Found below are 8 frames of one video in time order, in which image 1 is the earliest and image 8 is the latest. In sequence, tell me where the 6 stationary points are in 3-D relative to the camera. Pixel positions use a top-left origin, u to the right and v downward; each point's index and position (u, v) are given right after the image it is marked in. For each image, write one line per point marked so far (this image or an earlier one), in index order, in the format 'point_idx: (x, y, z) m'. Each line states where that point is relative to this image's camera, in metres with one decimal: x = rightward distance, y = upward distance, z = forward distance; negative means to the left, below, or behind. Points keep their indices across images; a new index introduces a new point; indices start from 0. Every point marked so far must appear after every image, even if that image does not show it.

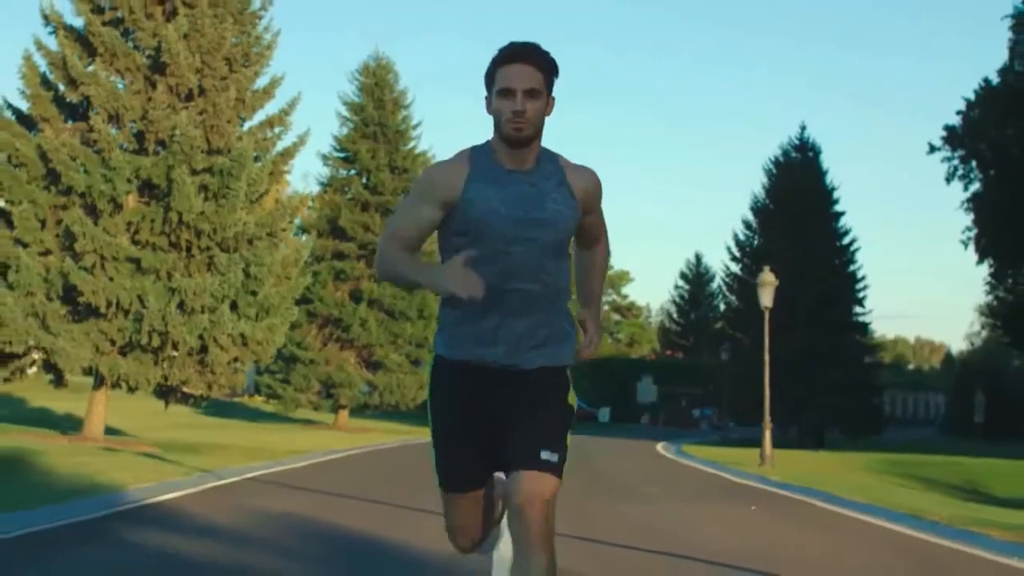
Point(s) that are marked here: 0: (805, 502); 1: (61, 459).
0: (+3.7, -2.6, +17.4) m
1: (-6.3, -2.4, +19.8) m
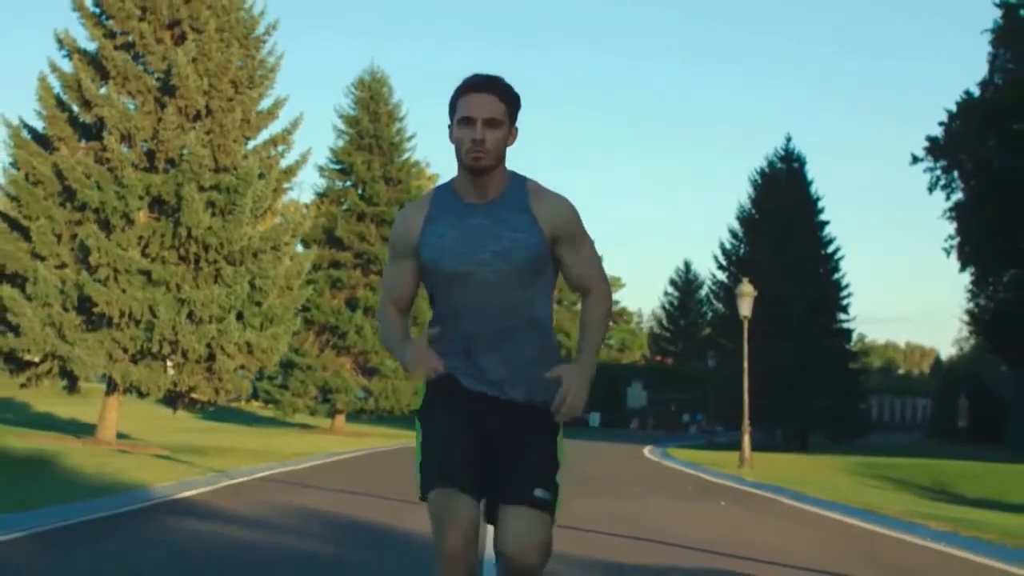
0: (+3.6, -2.8, +18.7) m
1: (-6.4, -2.6, +21.1) m
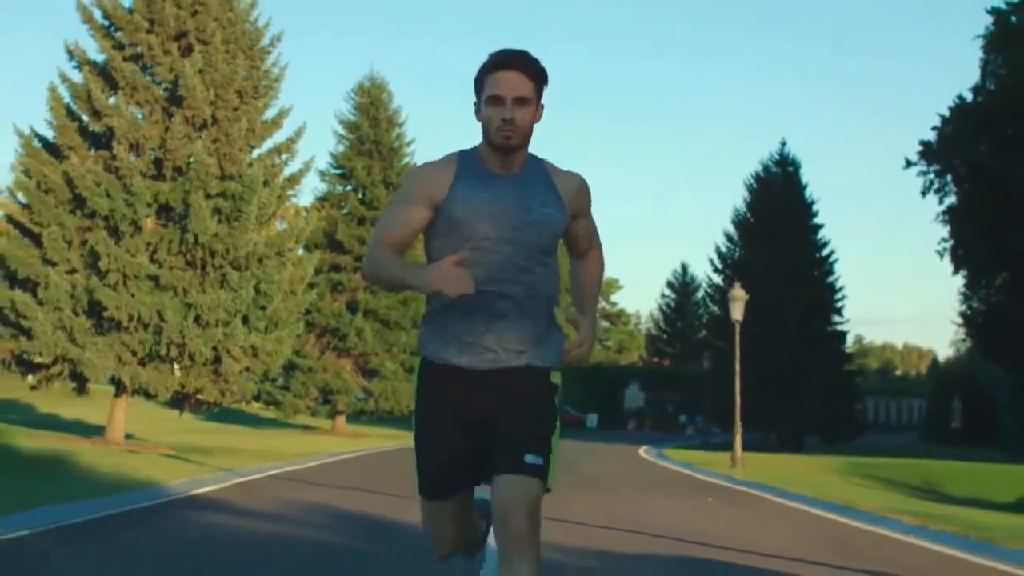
0: (+3.5, -2.9, +19.5) m
1: (-6.4, -2.7, +21.9) m
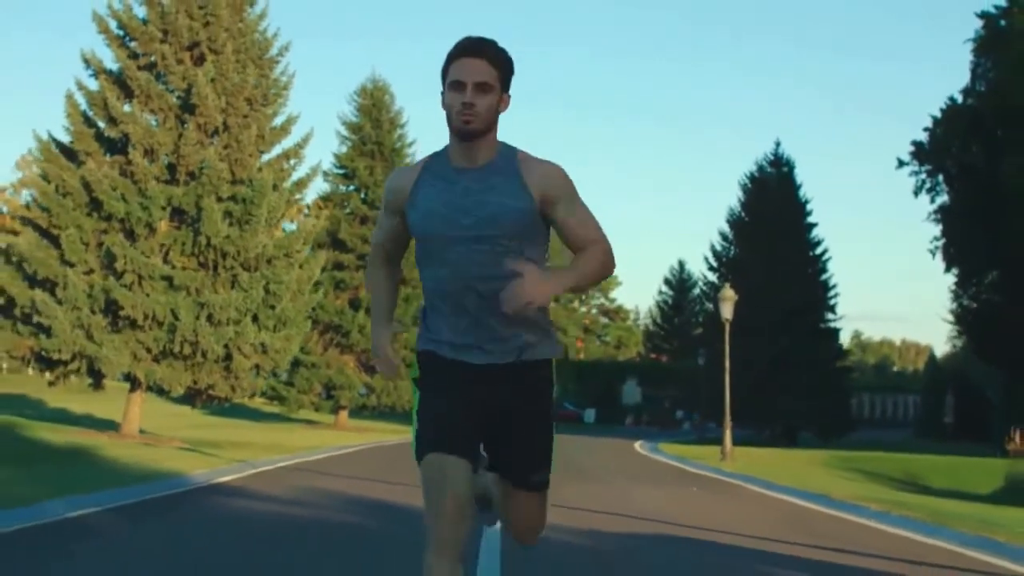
0: (+3.5, -2.9, +20.7) m
1: (-6.5, -2.7, +23.1) m
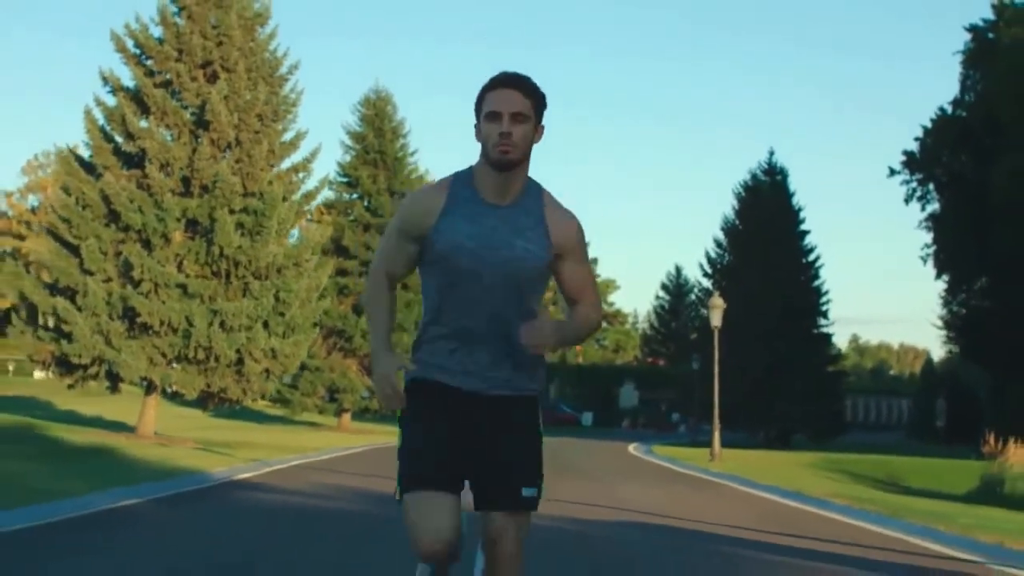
0: (+3.5, -3.1, +22.0) m
1: (-6.5, -2.9, +24.4) m
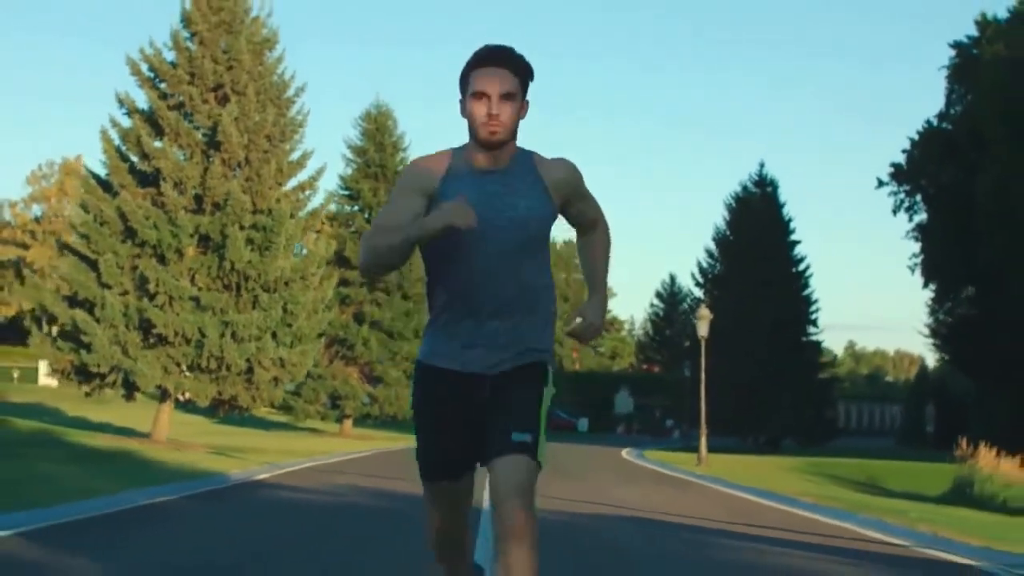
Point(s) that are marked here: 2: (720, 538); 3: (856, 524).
0: (+3.4, -3.3, +23.6) m
1: (-6.6, -3.1, +25.9) m
2: (+2.1, -2.6, +14.5) m
3: (+3.8, -2.7, +15.7) m
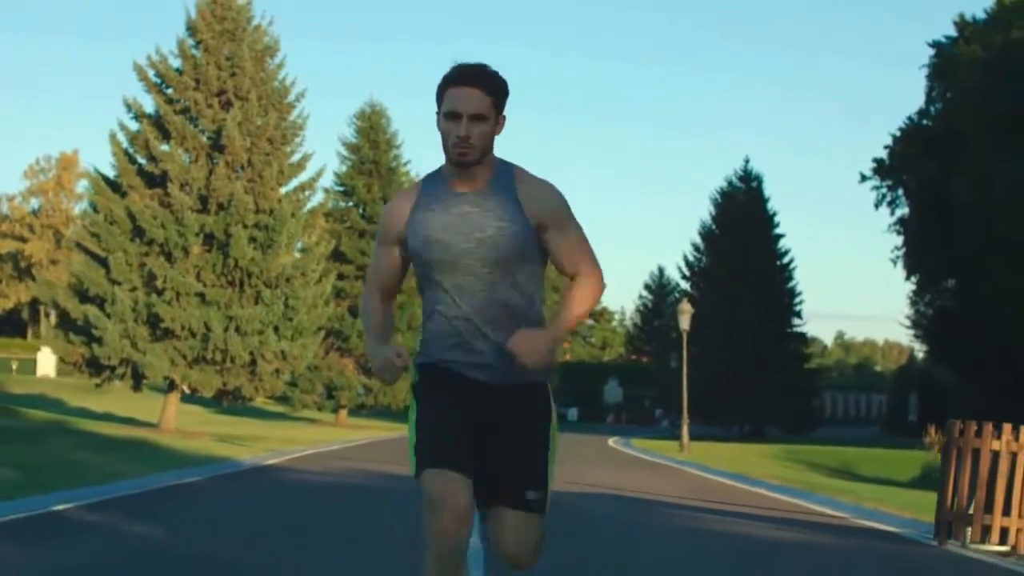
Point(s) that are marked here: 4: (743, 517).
0: (+3.2, -3.3, +25.2) m
1: (-6.8, -3.0, +27.5) m
2: (+2.0, -2.6, +16.1) m
3: (+3.7, -2.7, +17.3) m
4: (+2.5, -2.5, +15.2) m
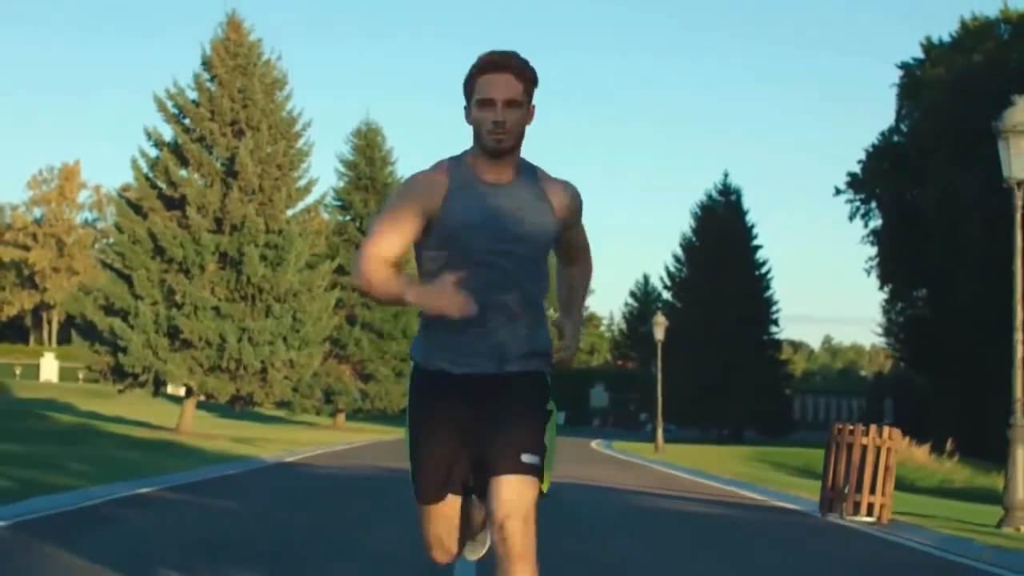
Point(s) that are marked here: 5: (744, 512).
0: (+3.0, -3.6, +28.2) m
1: (-7.0, -3.4, +30.4) m
2: (+1.8, -2.9, +19.2) m
3: (+3.5, -3.0, +20.3) m
4: (+2.4, -2.9, +18.3) m
5: (+3.0, -2.9, +18.2) m
